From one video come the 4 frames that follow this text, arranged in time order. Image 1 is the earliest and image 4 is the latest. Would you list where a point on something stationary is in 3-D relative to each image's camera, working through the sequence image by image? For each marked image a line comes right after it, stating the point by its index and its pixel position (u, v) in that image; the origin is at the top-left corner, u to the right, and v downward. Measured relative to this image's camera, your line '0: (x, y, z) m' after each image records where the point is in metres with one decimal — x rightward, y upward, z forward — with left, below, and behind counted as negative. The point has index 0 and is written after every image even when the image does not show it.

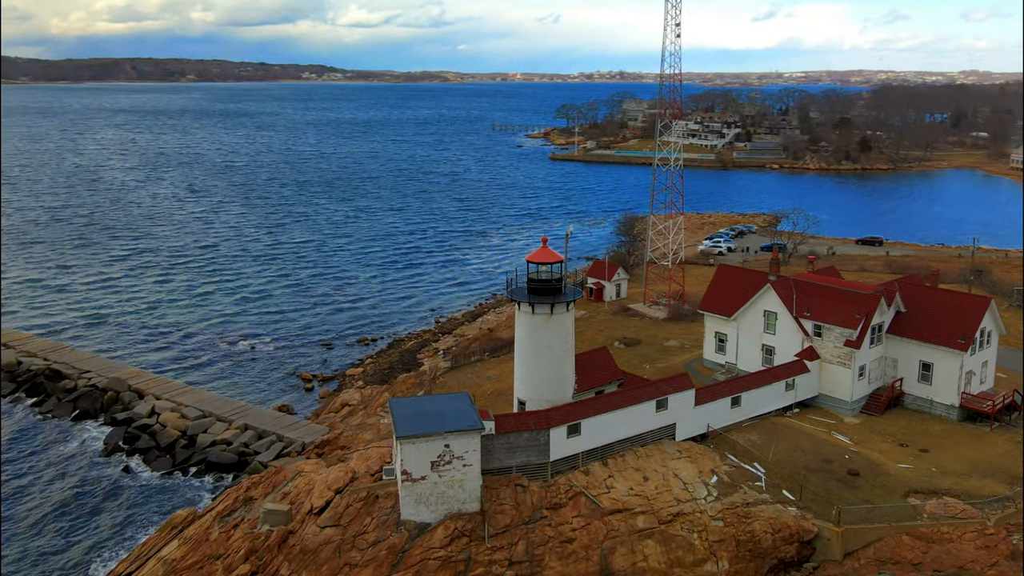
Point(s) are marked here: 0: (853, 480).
0: (+7.4, -4.1, +19.4) m
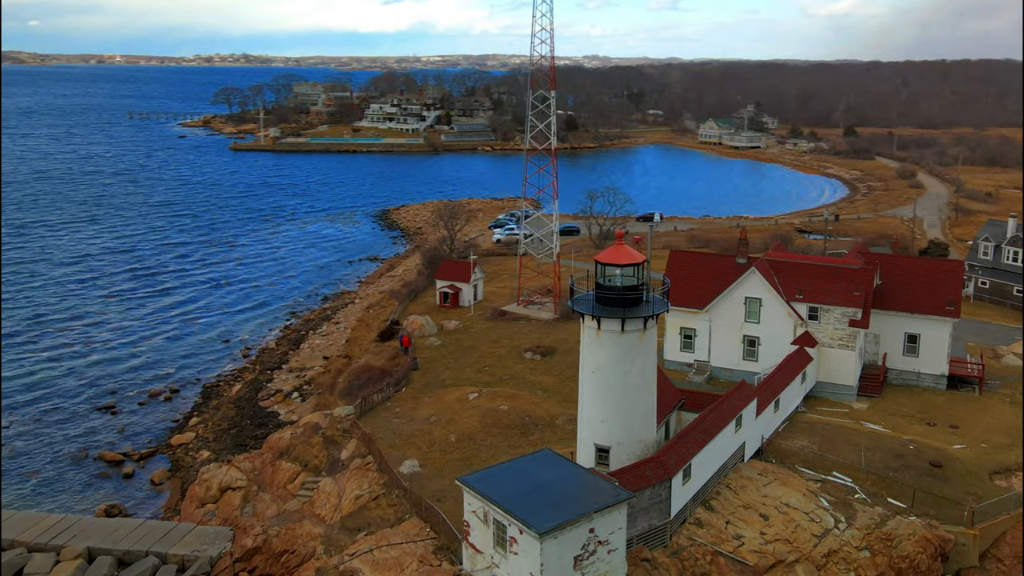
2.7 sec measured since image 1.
0: (+8.5, -3.6, +18.0) m
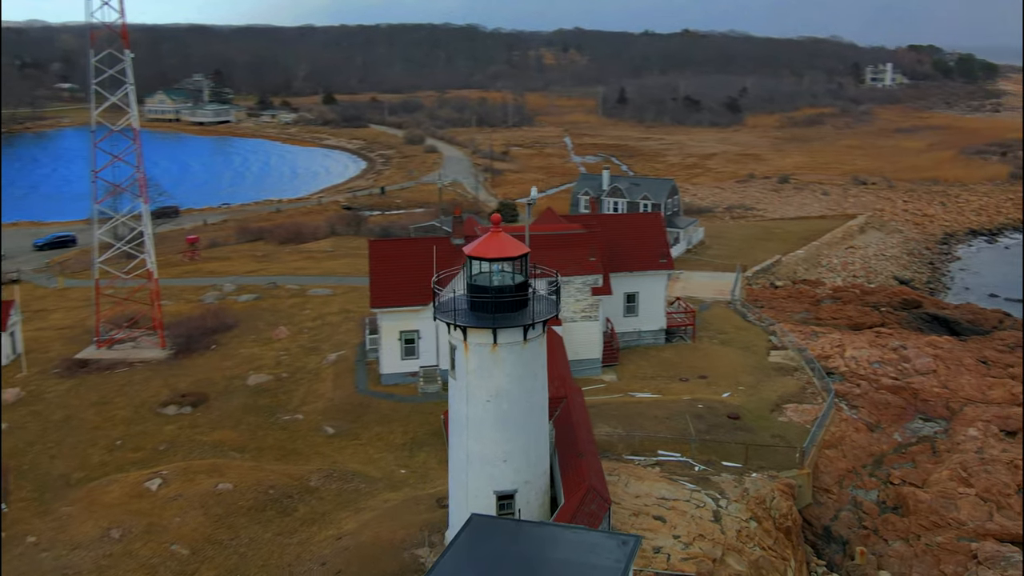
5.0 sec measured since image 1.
0: (+4.6, -2.7, +18.3) m
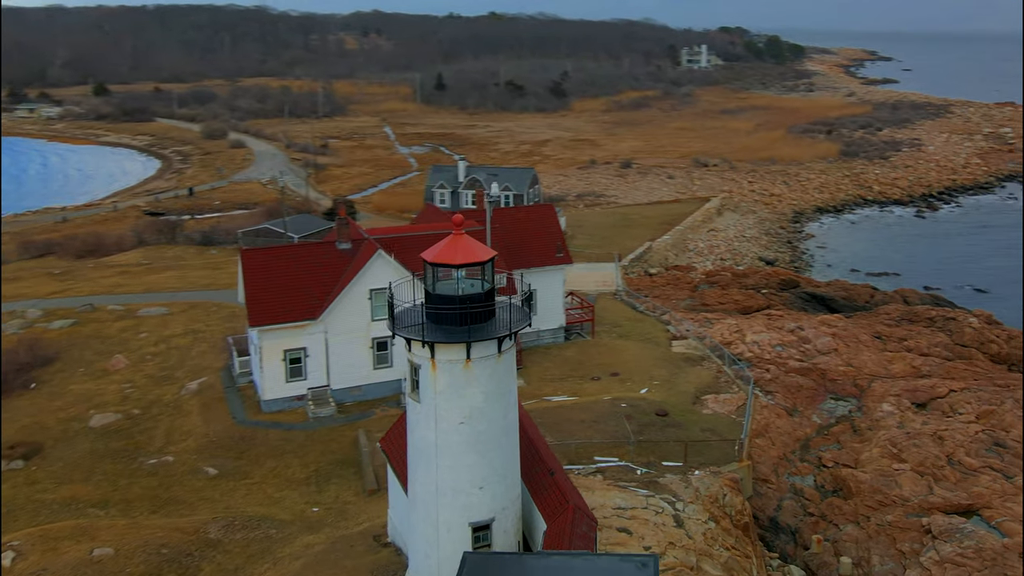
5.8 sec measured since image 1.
0: (+3.1, -2.6, +17.6) m
